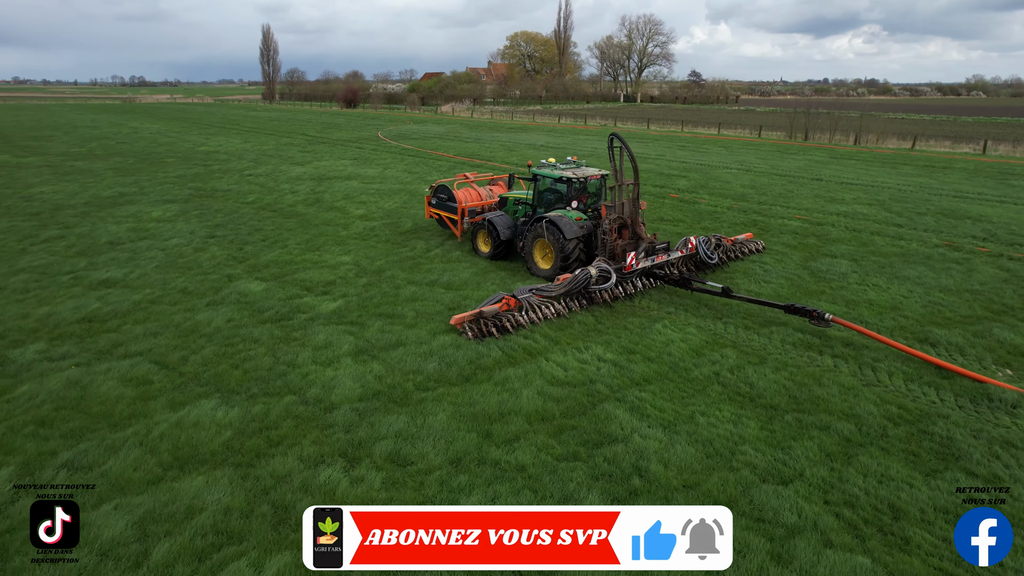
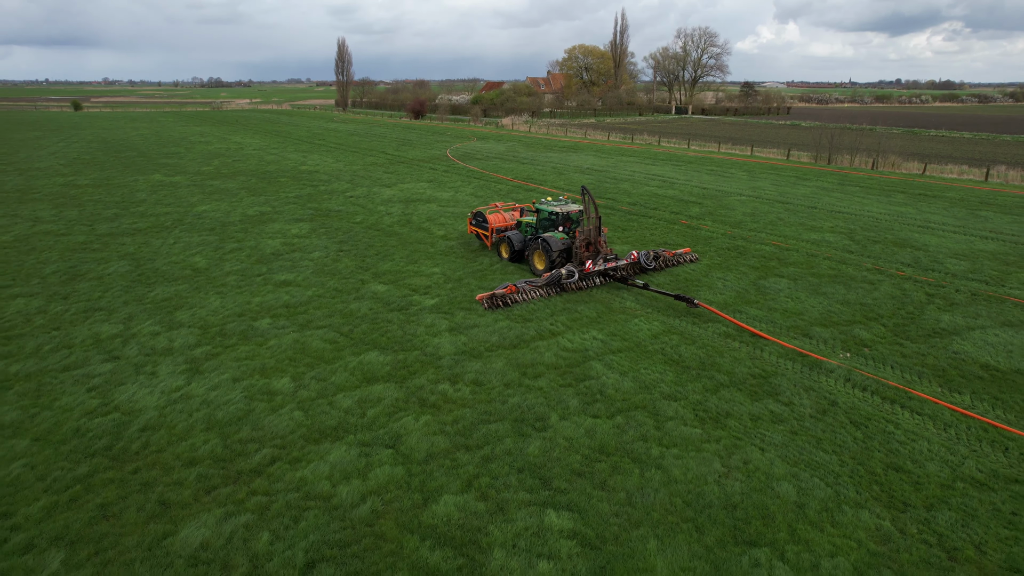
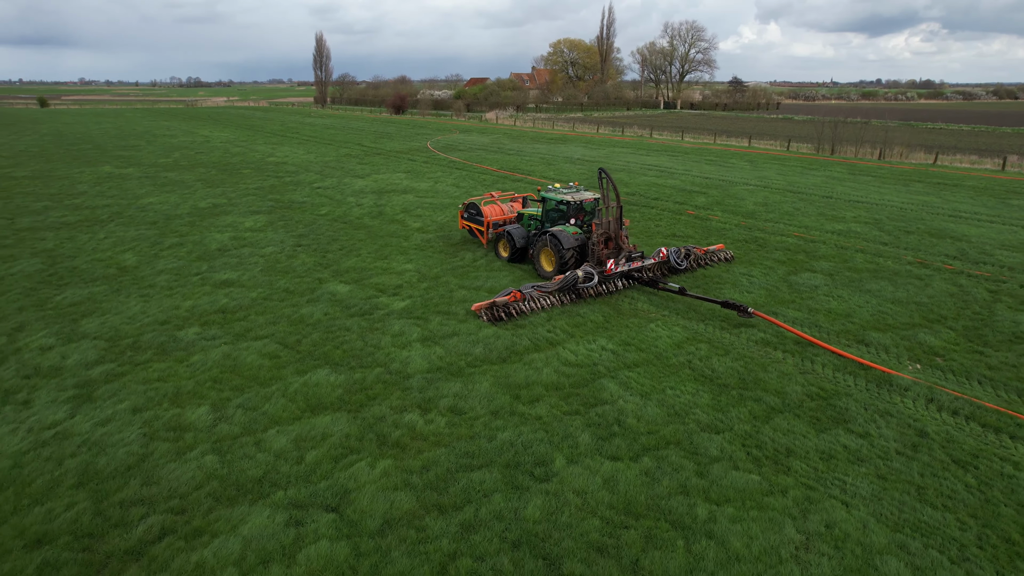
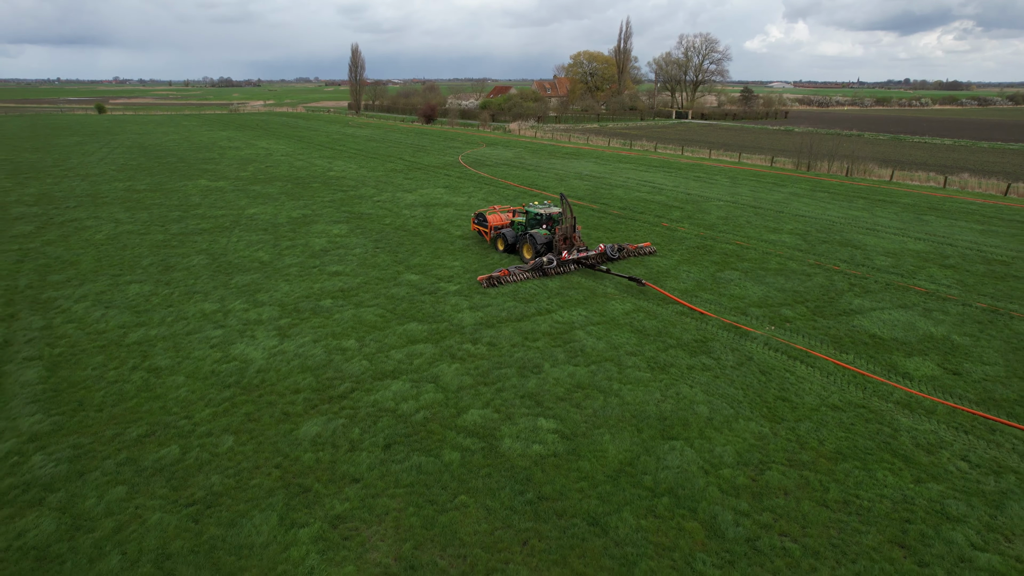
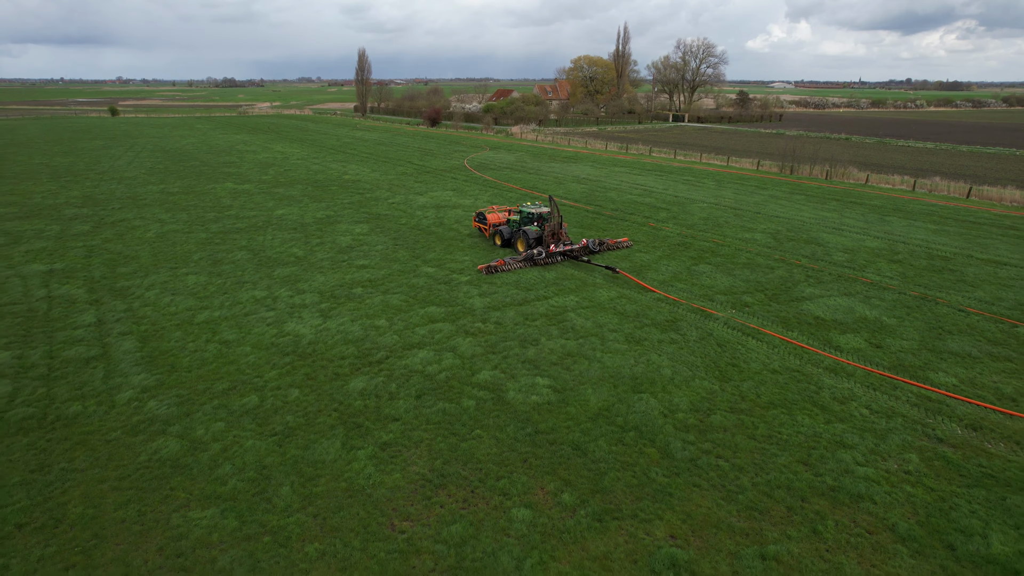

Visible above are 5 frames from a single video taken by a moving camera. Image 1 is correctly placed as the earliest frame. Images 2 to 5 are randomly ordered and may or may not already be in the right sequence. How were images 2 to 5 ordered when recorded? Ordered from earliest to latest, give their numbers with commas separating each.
3, 2, 4, 5
